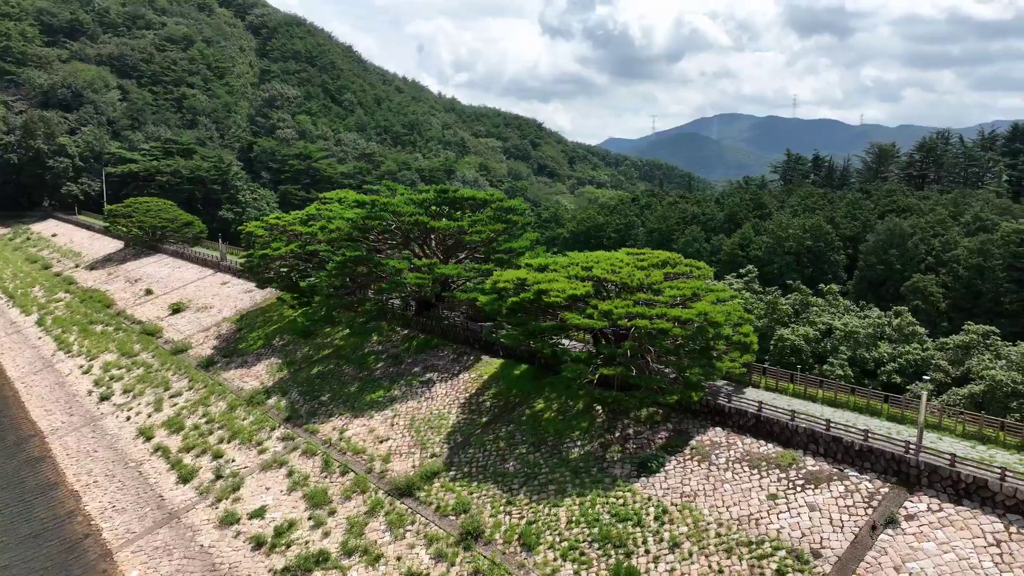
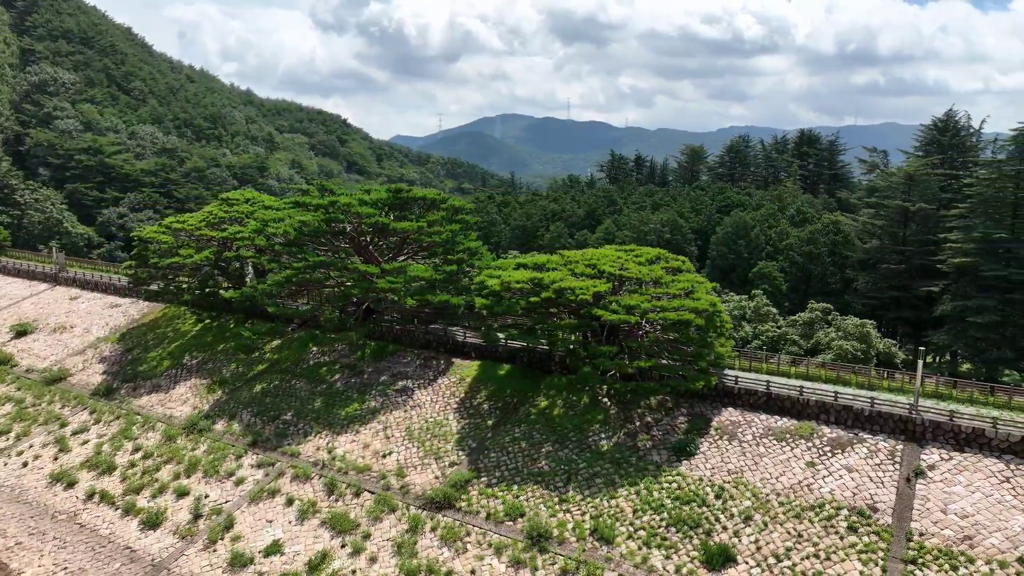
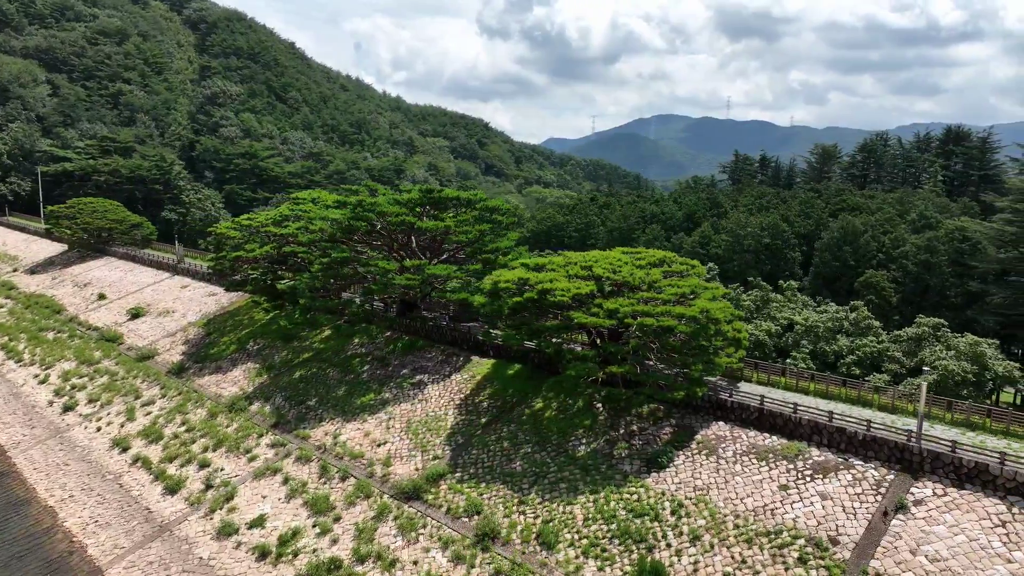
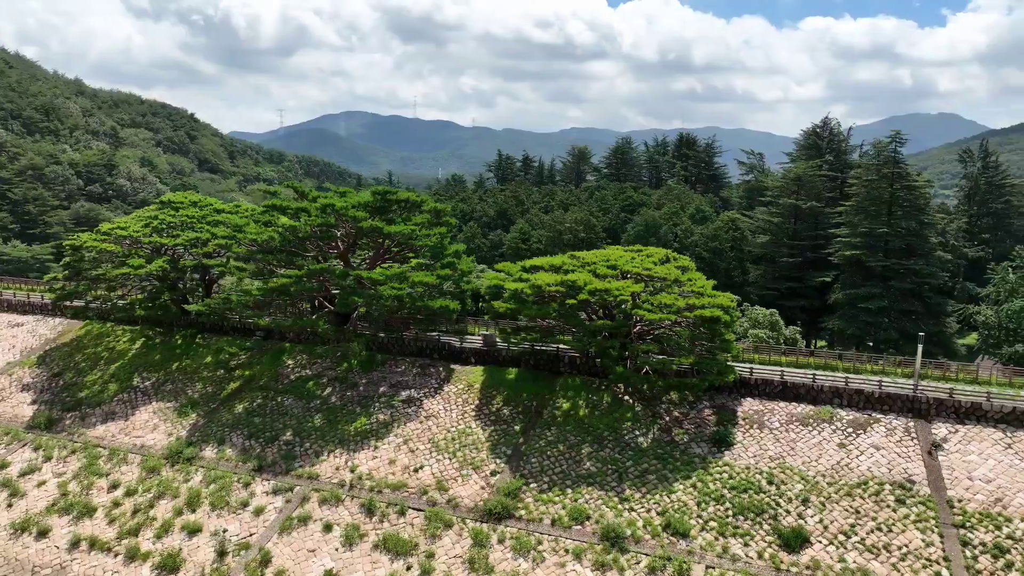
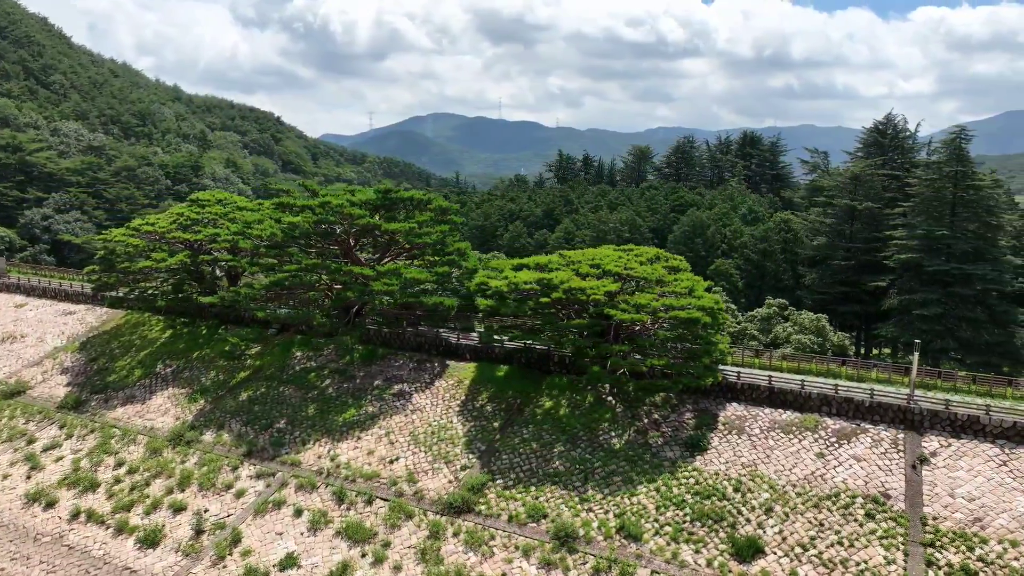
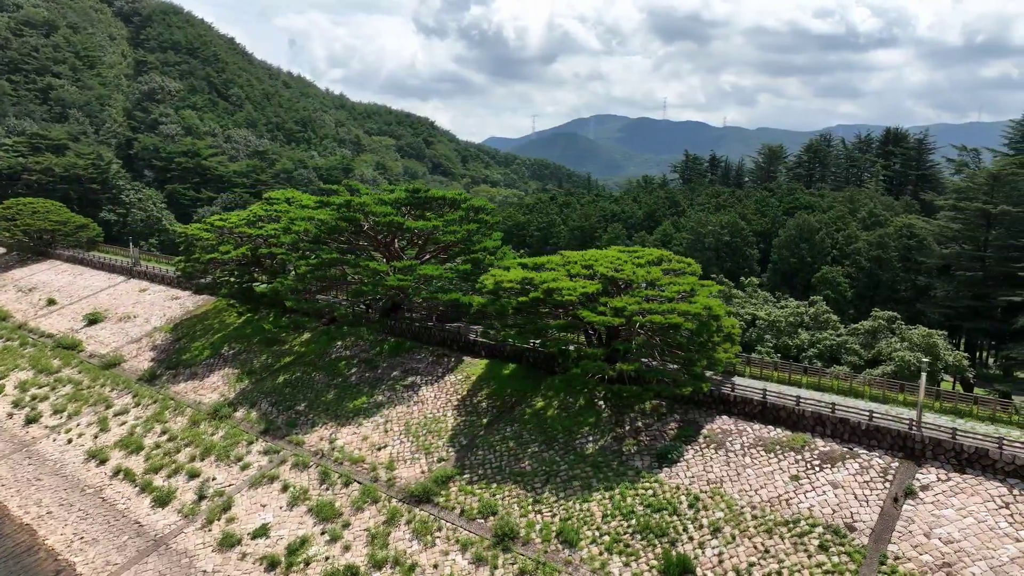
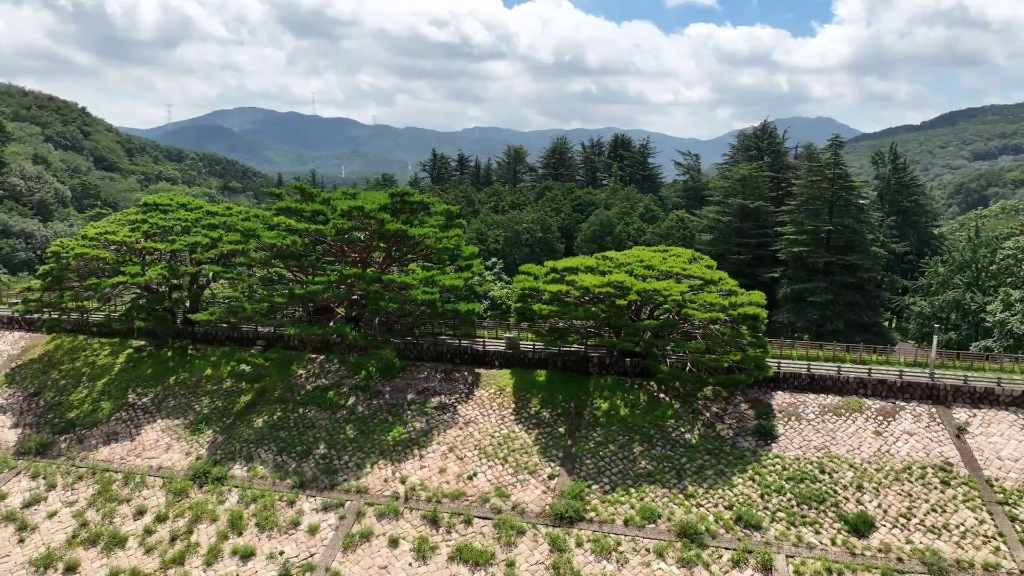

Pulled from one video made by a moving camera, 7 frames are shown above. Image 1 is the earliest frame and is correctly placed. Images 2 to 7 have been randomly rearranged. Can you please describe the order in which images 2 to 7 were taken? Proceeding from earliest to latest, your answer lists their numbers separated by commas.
3, 6, 2, 5, 4, 7
